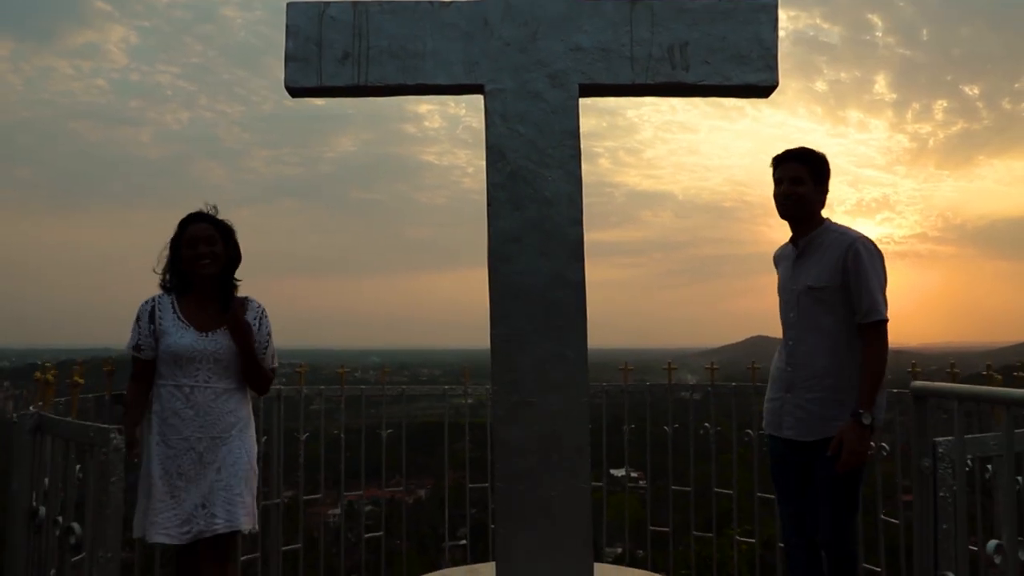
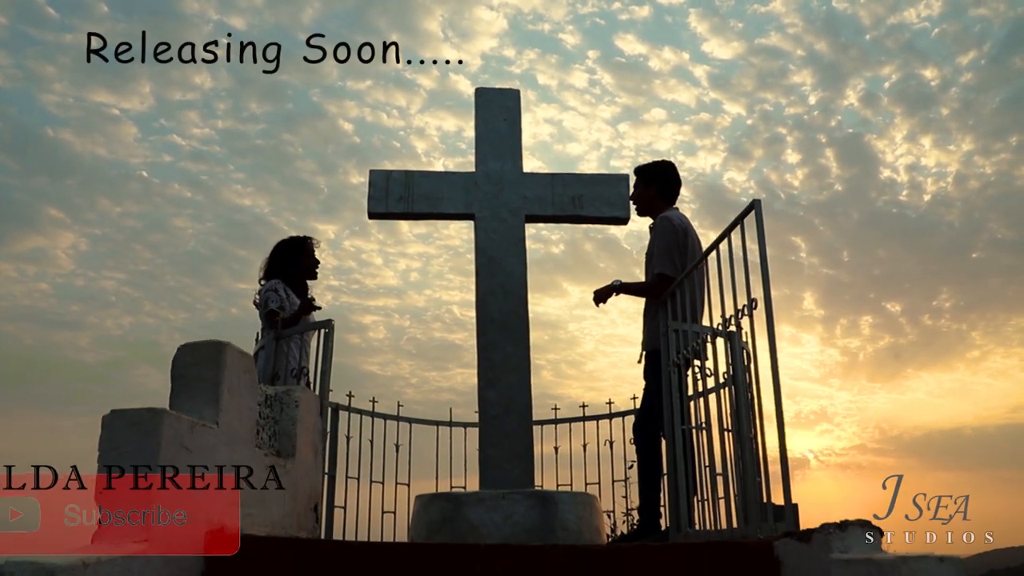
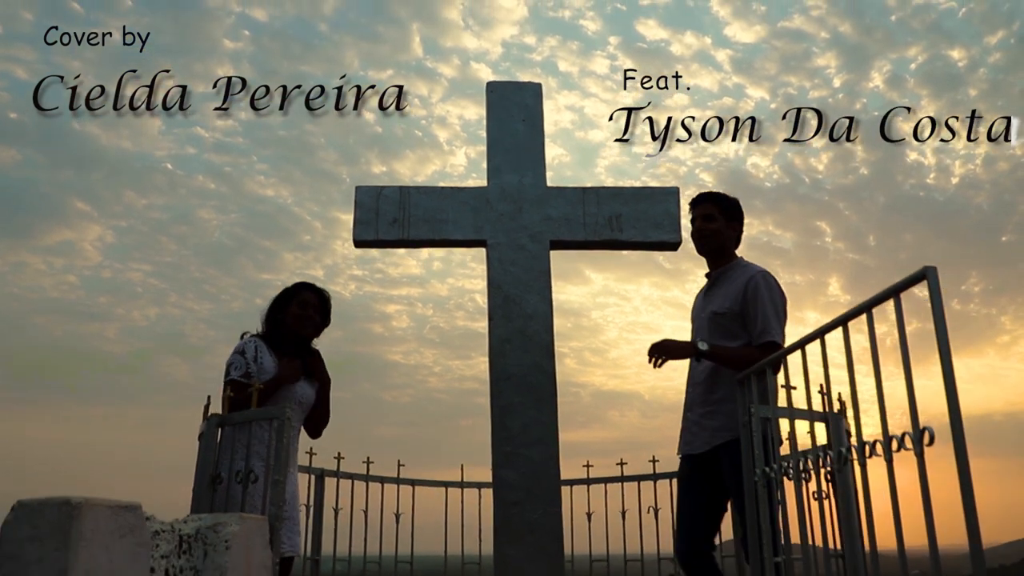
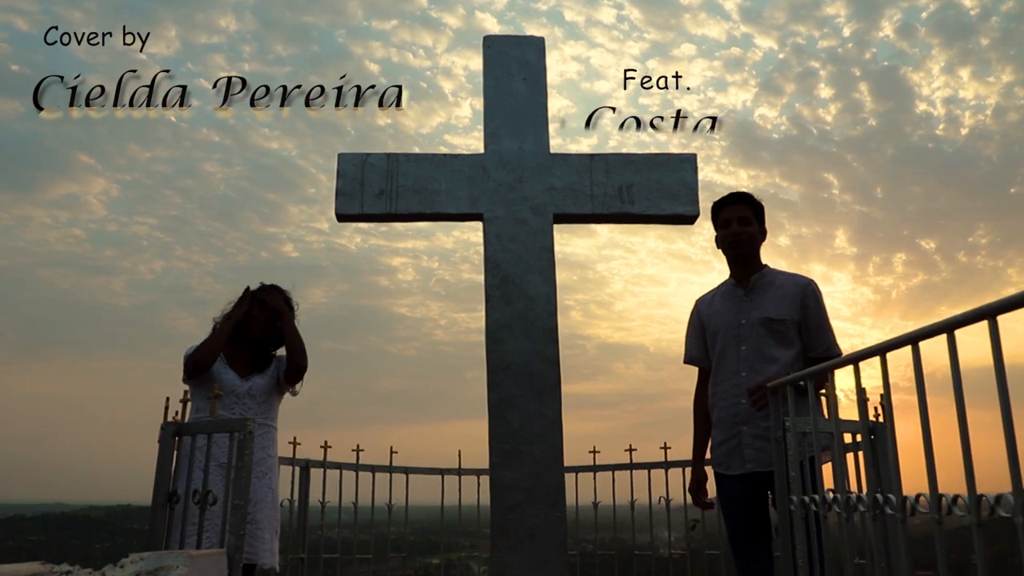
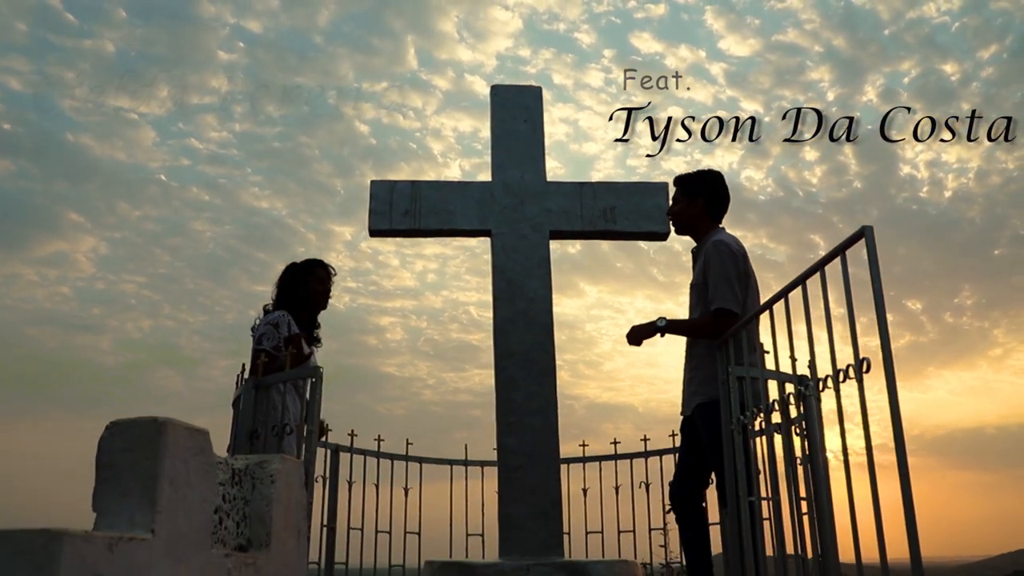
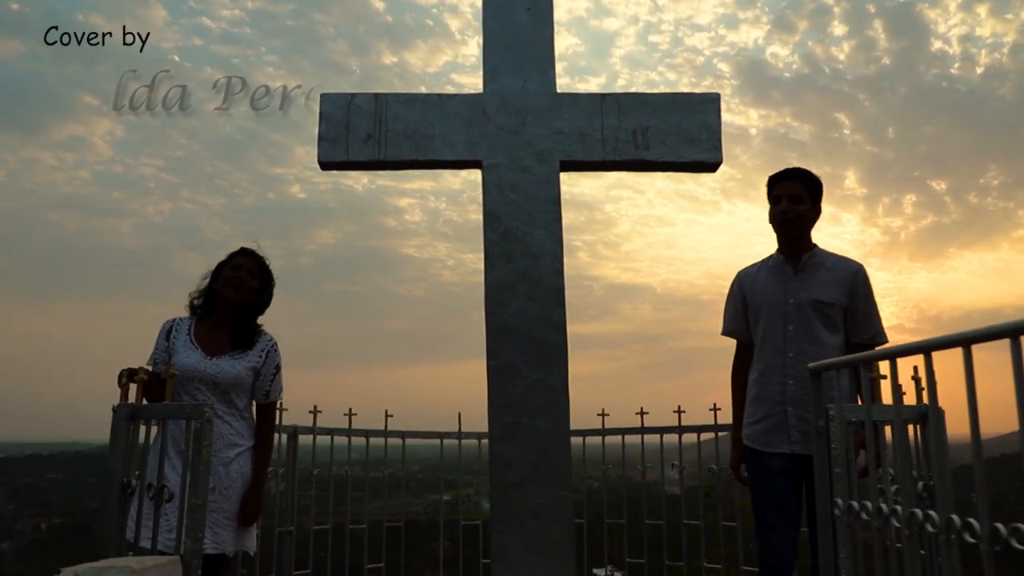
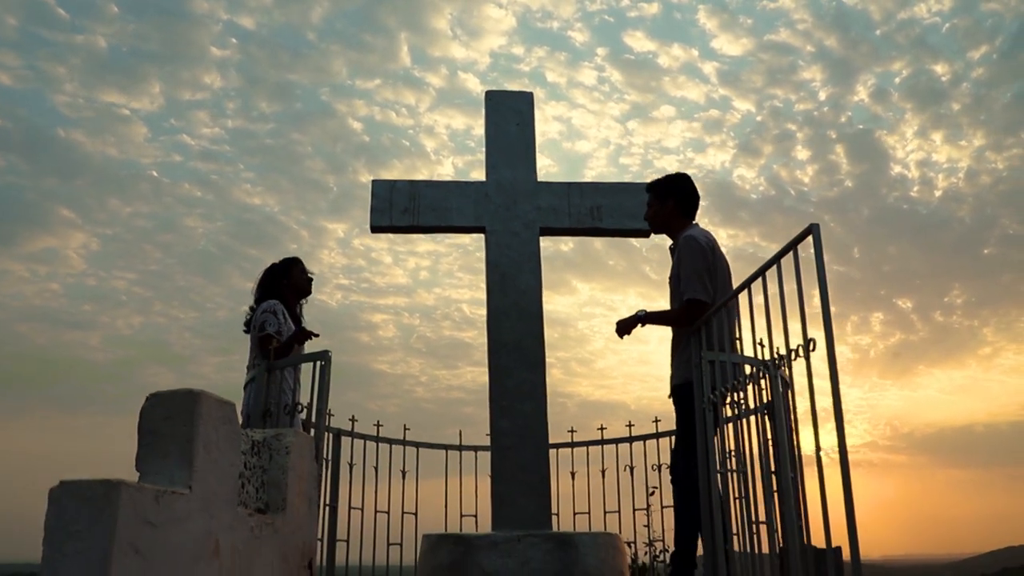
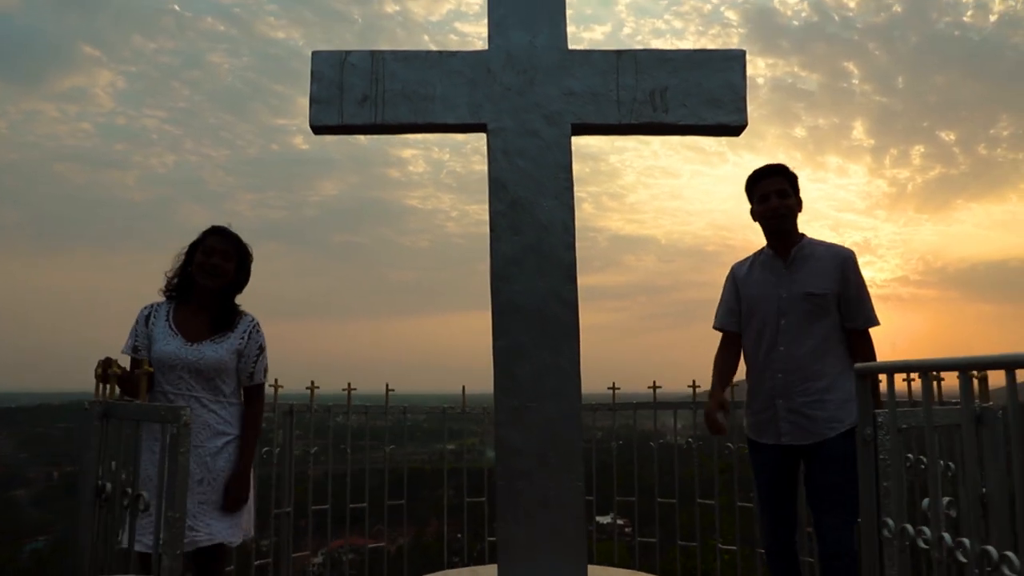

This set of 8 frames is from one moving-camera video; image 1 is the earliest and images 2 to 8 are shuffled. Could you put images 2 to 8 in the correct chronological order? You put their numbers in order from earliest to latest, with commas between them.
8, 6, 4, 3, 5, 7, 2
